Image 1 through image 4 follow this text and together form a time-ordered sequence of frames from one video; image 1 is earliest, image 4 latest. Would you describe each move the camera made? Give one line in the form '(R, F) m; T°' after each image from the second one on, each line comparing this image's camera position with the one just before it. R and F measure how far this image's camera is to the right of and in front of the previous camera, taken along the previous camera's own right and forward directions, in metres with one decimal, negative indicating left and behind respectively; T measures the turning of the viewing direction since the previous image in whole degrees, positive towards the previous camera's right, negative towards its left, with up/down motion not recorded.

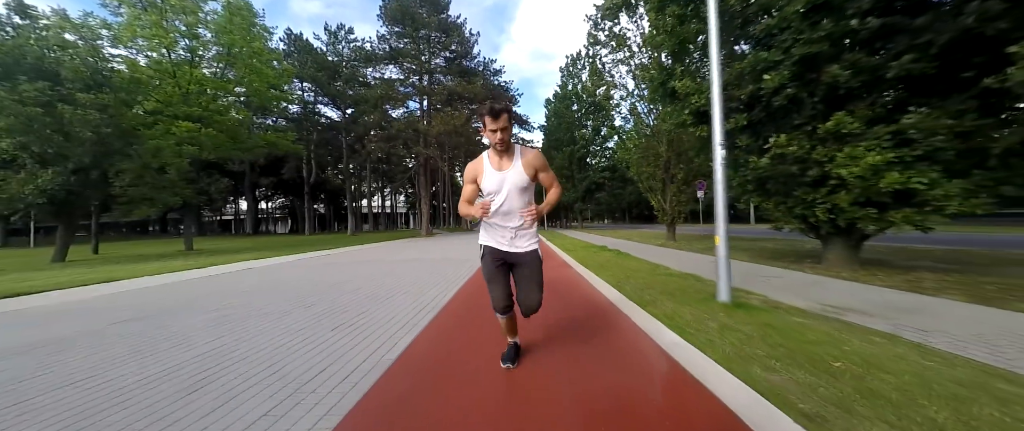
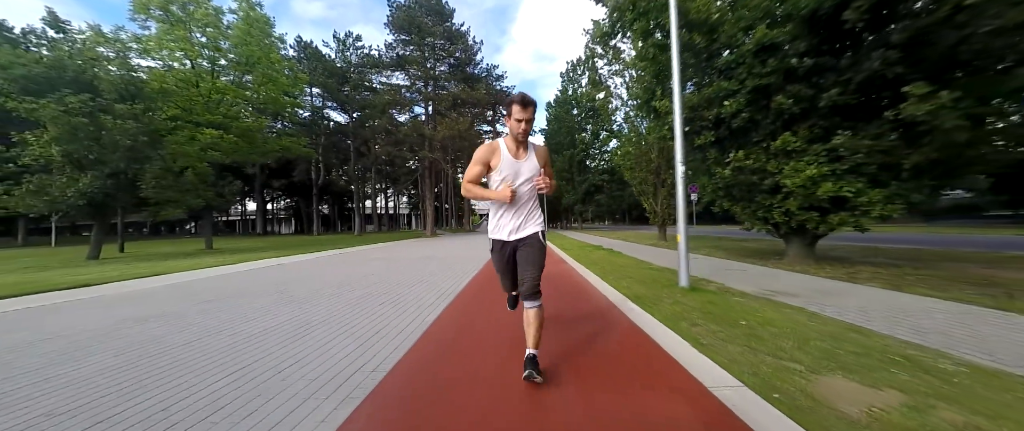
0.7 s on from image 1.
(-0.1, -1.5) m; 0°
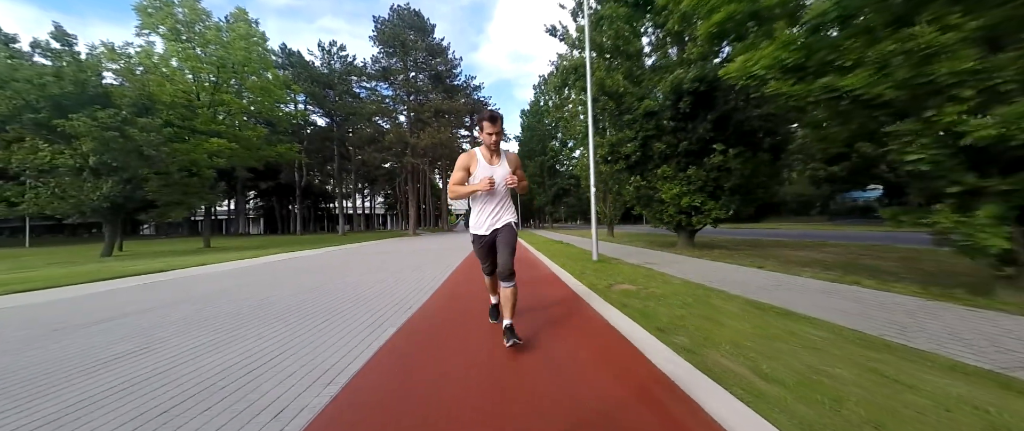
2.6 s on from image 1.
(-0.1, -4.4) m; +4°
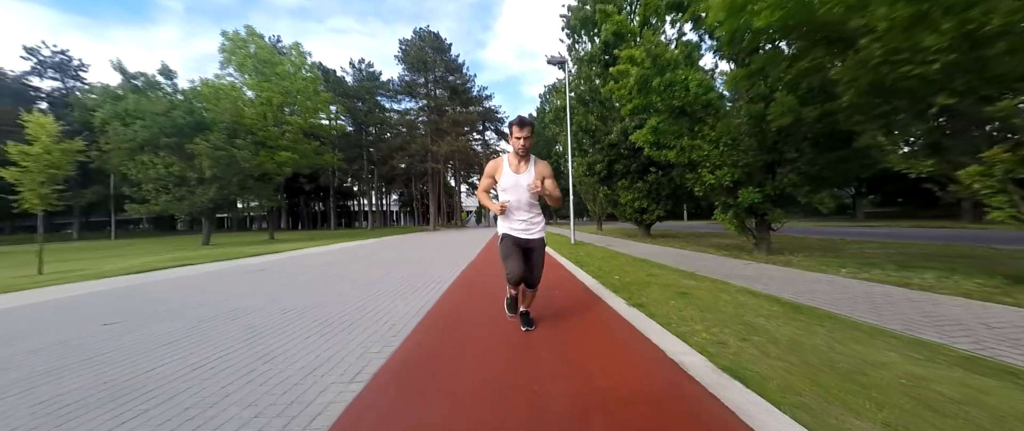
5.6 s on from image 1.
(+0.1, -6.3) m; -2°
